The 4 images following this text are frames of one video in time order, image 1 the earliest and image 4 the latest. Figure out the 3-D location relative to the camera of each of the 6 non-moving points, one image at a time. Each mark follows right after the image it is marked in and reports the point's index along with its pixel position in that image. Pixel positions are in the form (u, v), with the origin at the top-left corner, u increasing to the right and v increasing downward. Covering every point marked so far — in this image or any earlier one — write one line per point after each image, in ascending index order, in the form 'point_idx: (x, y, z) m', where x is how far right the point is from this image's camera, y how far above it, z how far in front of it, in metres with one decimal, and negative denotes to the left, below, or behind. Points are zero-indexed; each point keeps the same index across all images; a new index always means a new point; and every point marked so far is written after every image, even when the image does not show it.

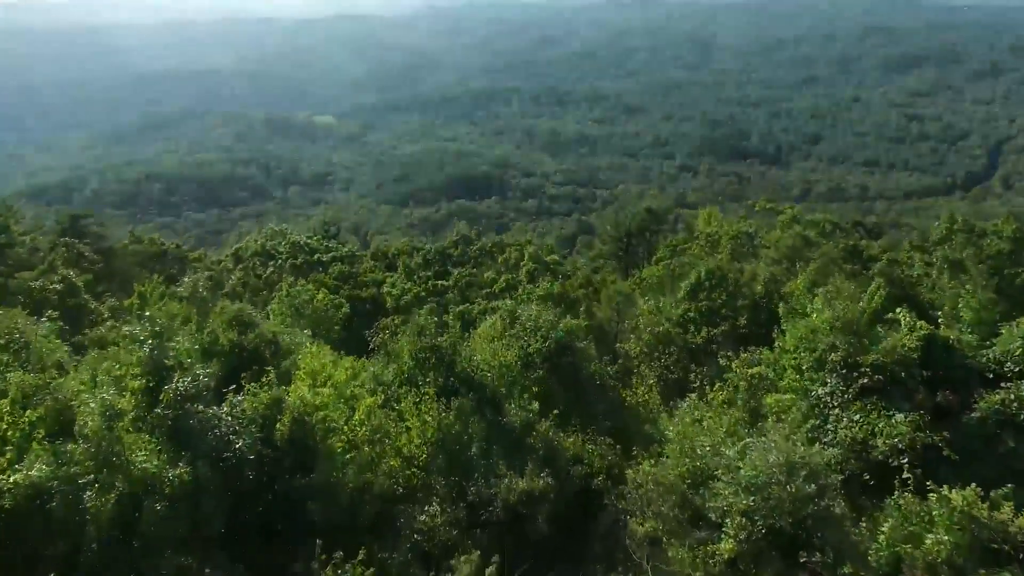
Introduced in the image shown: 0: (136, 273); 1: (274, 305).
0: (-7.1, +0.2, +12.1) m
1: (-3.5, -0.3, +9.4) m
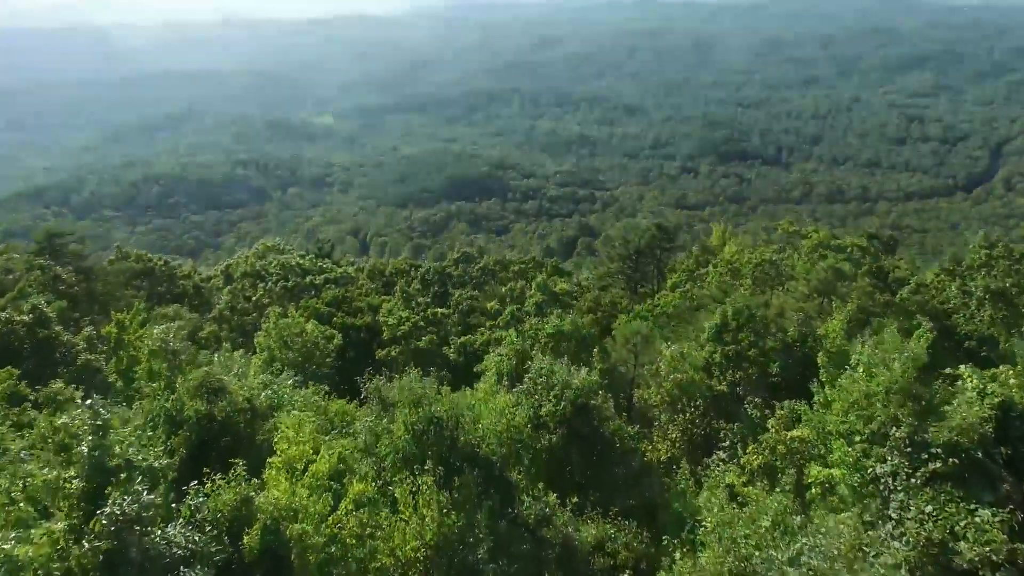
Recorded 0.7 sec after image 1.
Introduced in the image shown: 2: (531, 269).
0: (-7.1, -0.1, +11.5) m
1: (-3.5, -0.7, +8.8) m
2: (+0.4, +0.3, +12.2) m
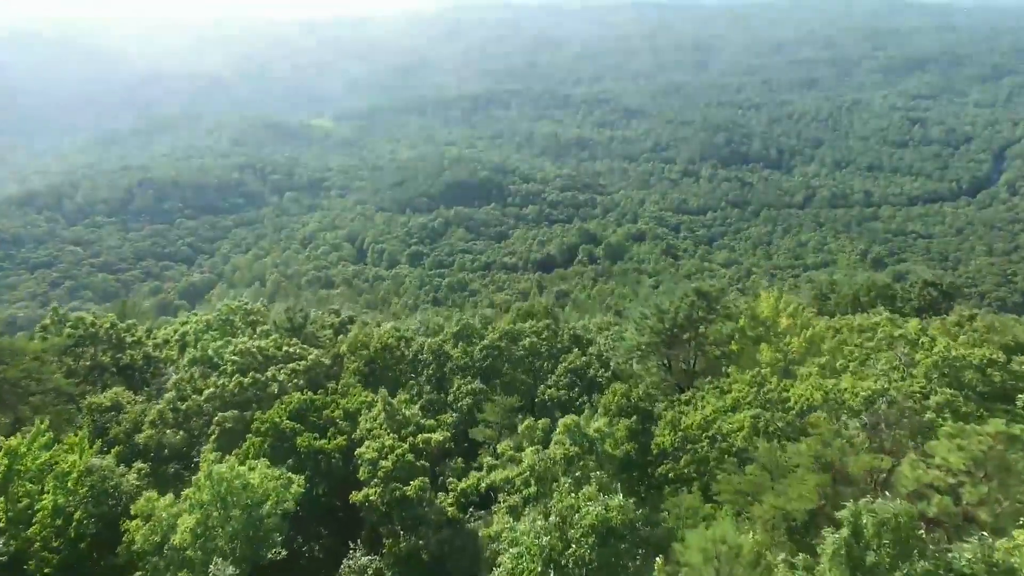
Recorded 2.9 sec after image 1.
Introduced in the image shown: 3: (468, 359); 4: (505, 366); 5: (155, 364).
0: (-6.9, -1.4, +9.4) m
1: (-3.3, -1.9, +6.7) m
2: (+0.5, -0.9, +10.1) m
3: (-0.7, -1.0, +9.8) m
4: (-0.1, -1.1, +9.8) m
5: (-6.4, -1.4, +11.4) m
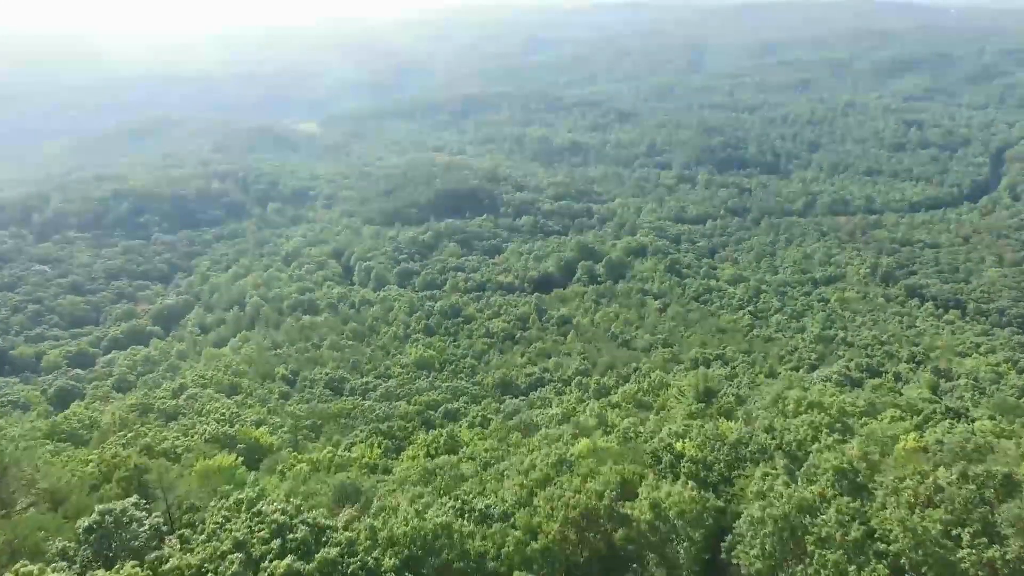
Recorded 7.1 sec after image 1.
0: (-6.0, -4.6, +3.5) m
1: (-2.4, -5.1, +0.9) m
2: (+1.4, -4.0, +4.4) m
3: (+0.2, -4.1, +4.1) m
4: (+0.8, -4.2, +4.0) m
5: (-5.5, -4.5, +5.5) m
